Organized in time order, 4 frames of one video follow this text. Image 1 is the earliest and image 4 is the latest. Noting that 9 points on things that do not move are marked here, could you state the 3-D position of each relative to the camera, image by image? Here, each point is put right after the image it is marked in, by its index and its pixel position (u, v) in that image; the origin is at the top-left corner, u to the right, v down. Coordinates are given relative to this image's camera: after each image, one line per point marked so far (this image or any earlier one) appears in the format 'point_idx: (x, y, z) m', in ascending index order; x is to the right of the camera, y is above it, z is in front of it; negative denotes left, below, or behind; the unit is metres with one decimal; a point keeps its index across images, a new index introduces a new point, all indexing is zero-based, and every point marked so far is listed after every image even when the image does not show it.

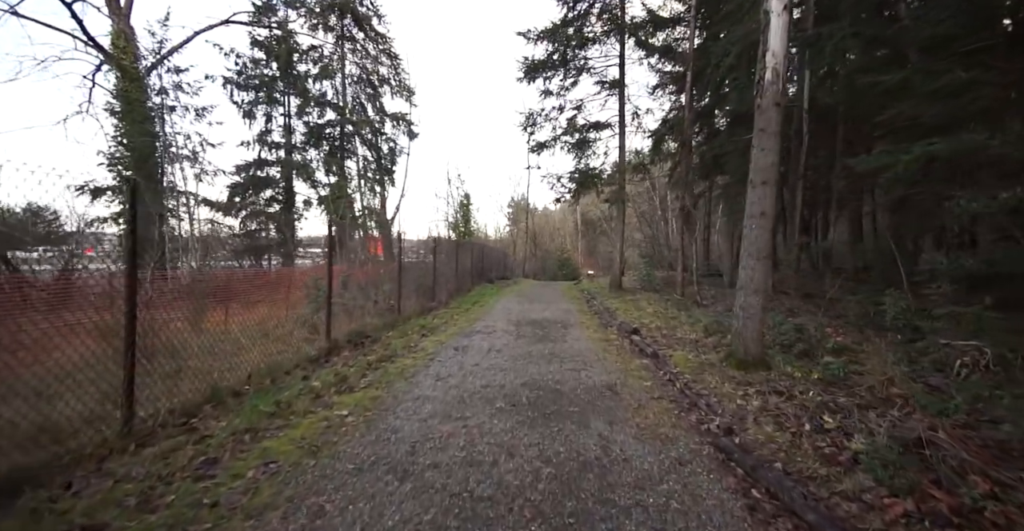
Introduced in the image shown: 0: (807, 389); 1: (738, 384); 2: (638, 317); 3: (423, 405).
0: (+2.8, -1.2, +3.8) m
1: (+2.2, -1.2, +4.0) m
2: (+2.6, -1.1, +8.5) m
3: (-0.8, -1.3, +3.7) m
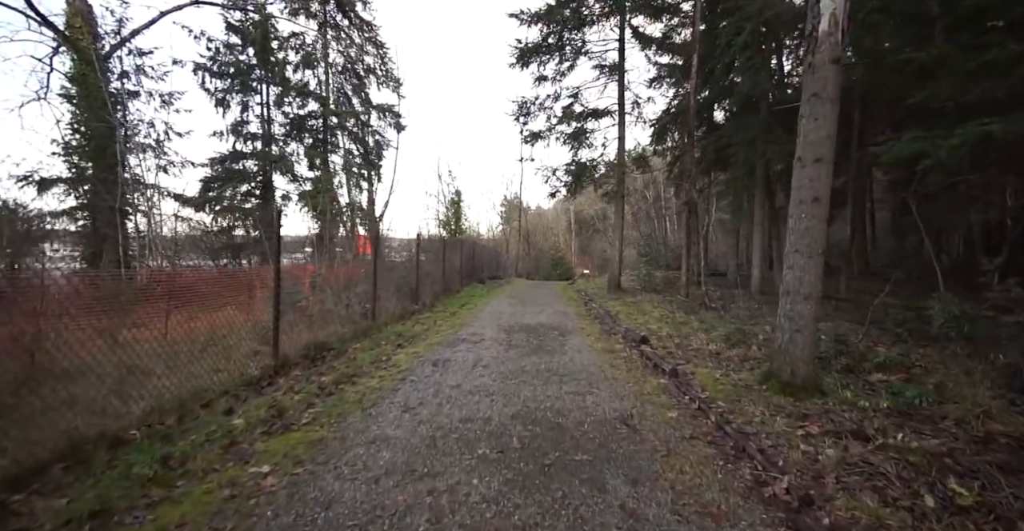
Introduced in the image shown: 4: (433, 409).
0: (+2.7, -1.1, +2.9) m
1: (+2.1, -1.2, +3.1) m
2: (+2.5, -1.1, +7.7) m
3: (-0.9, -1.3, +2.7) m
4: (-0.7, -1.3, +3.6) m
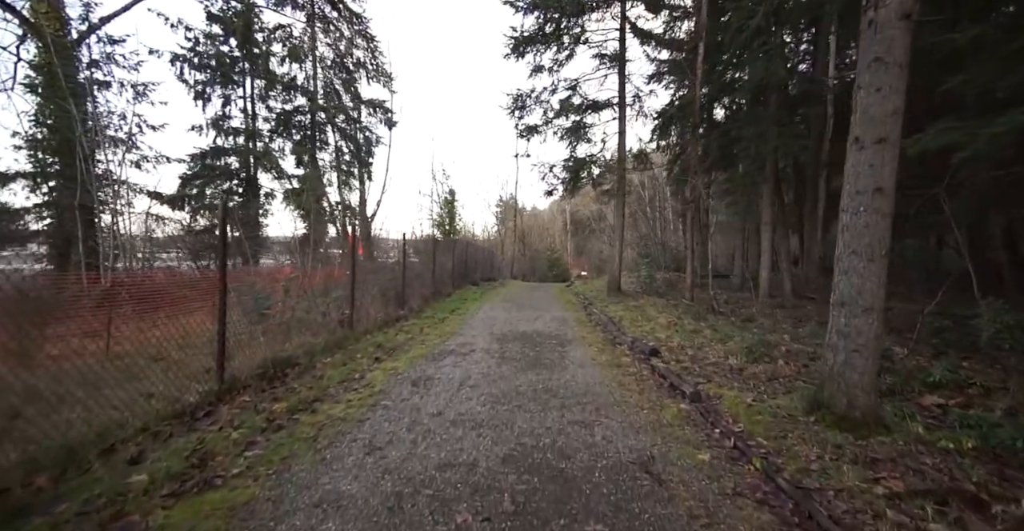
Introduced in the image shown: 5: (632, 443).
0: (+2.6, -1.2, +2.2) m
1: (+2.1, -1.2, +2.4) m
2: (+2.4, -1.1, +7.0) m
3: (-1.0, -1.3, +2.0) m
4: (-0.8, -1.3, +2.8) m
5: (+0.9, -1.3, +2.9) m
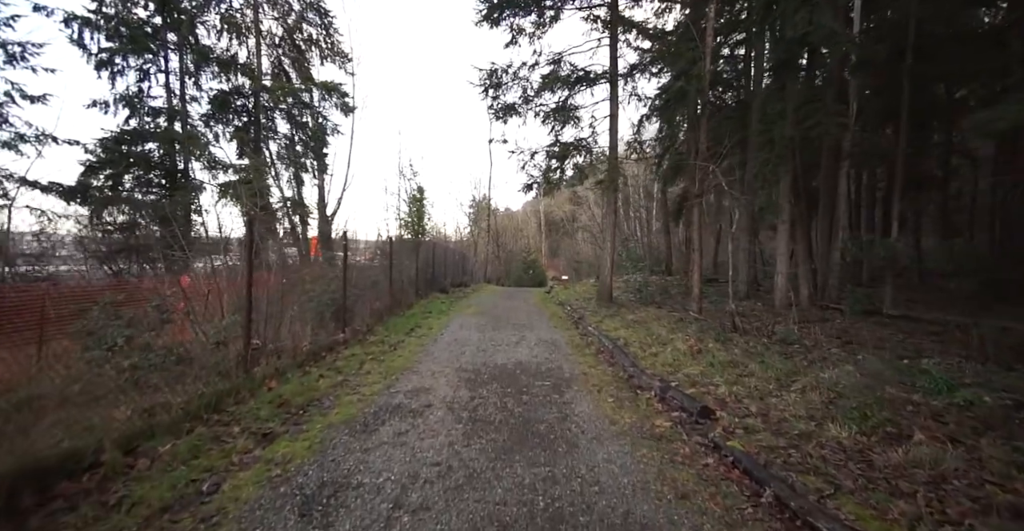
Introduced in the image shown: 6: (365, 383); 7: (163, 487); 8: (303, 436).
0: (+2.6, -1.3, +0.4) m
1: (+2.1, -1.3, +0.6) m
2: (+2.1, -1.2, +5.1) m
3: (-0.9, -1.4, 0.0) m
4: (-0.8, -1.4, +0.8) m
5: (+0.8, -1.4, +1.0) m
6: (-1.8, -1.4, +5.0) m
7: (-2.1, -1.4, +2.5) m
8: (-1.7, -1.4, +3.4) m
